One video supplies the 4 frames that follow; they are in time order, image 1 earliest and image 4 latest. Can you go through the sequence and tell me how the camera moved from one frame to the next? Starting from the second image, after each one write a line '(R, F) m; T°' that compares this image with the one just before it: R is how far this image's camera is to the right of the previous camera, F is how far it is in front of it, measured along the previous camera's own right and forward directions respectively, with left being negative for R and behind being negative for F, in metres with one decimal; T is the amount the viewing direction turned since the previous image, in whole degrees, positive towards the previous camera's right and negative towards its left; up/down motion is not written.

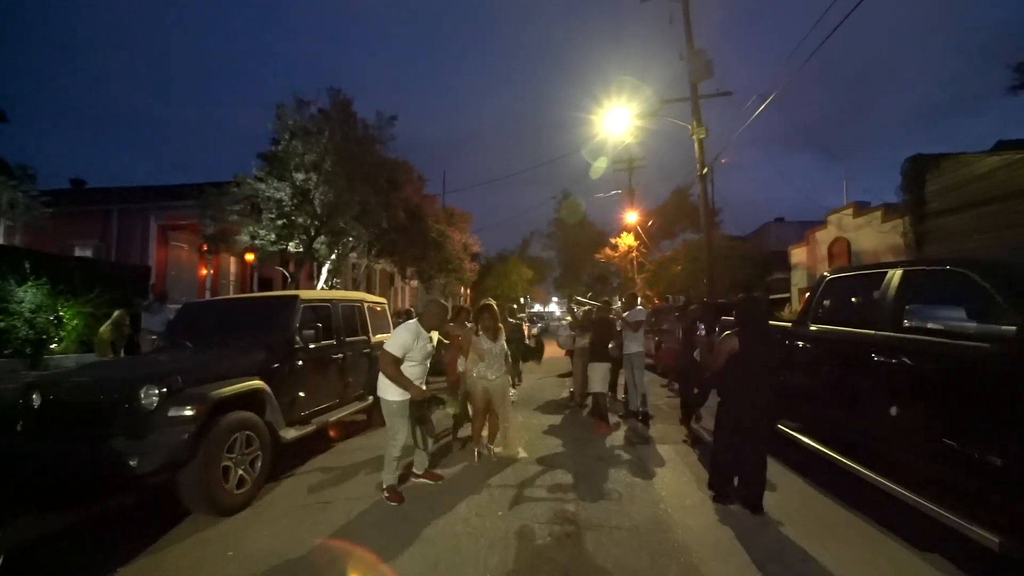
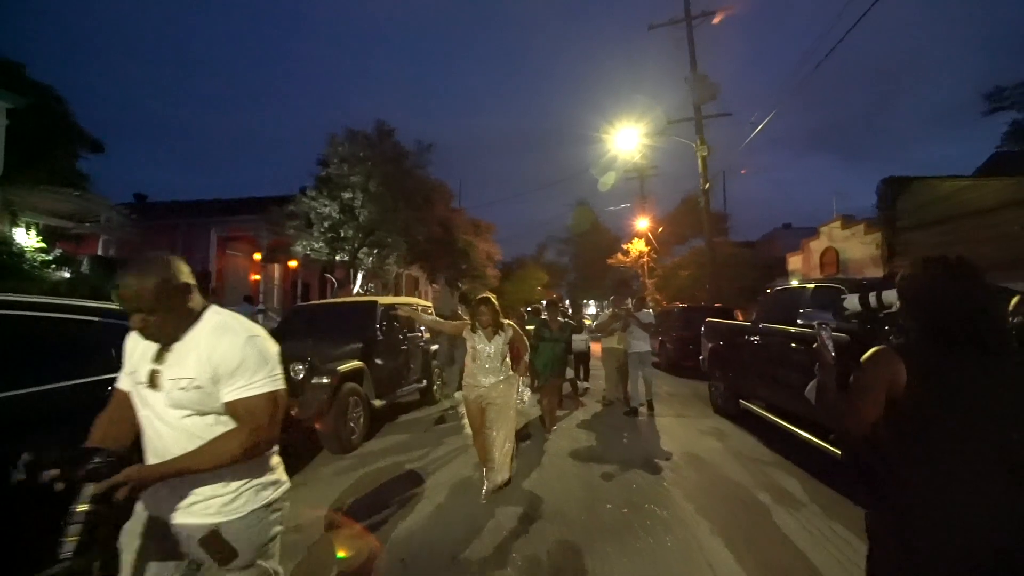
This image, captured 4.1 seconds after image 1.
(-0.2, -2.4) m; -1°
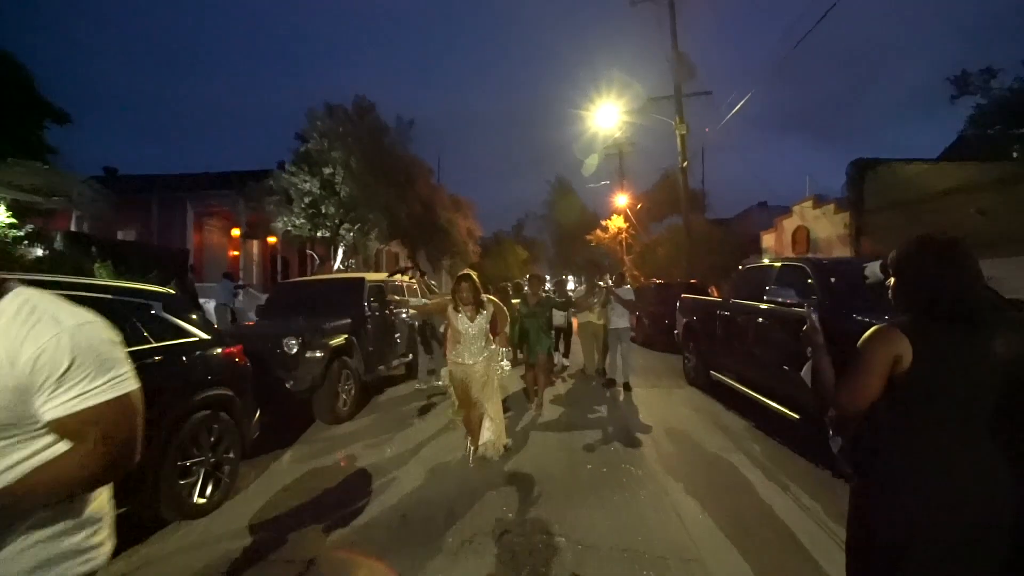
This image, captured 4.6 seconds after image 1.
(-0.1, -0.4) m; +2°
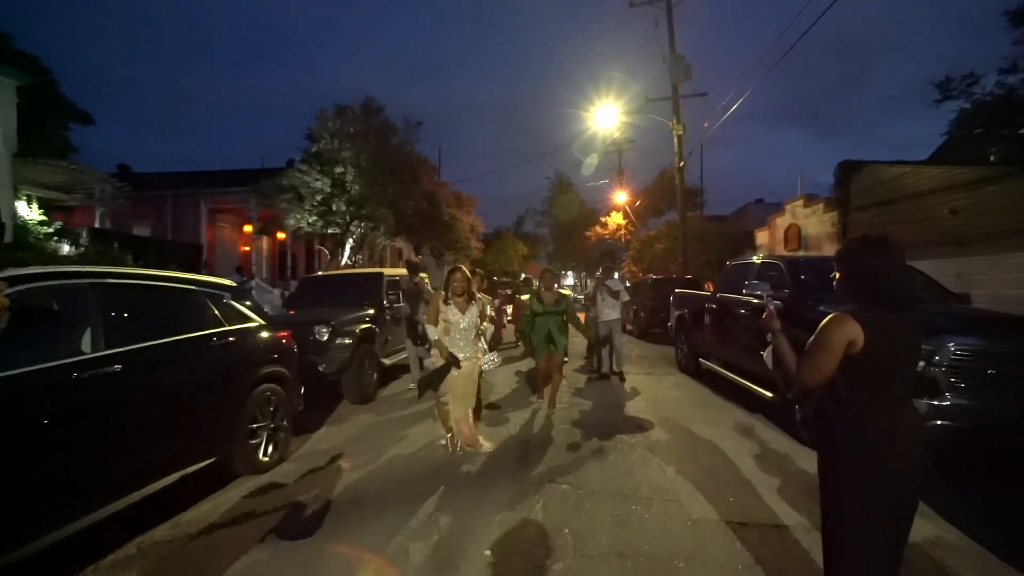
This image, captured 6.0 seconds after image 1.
(-0.1, -0.9) m; 0°
